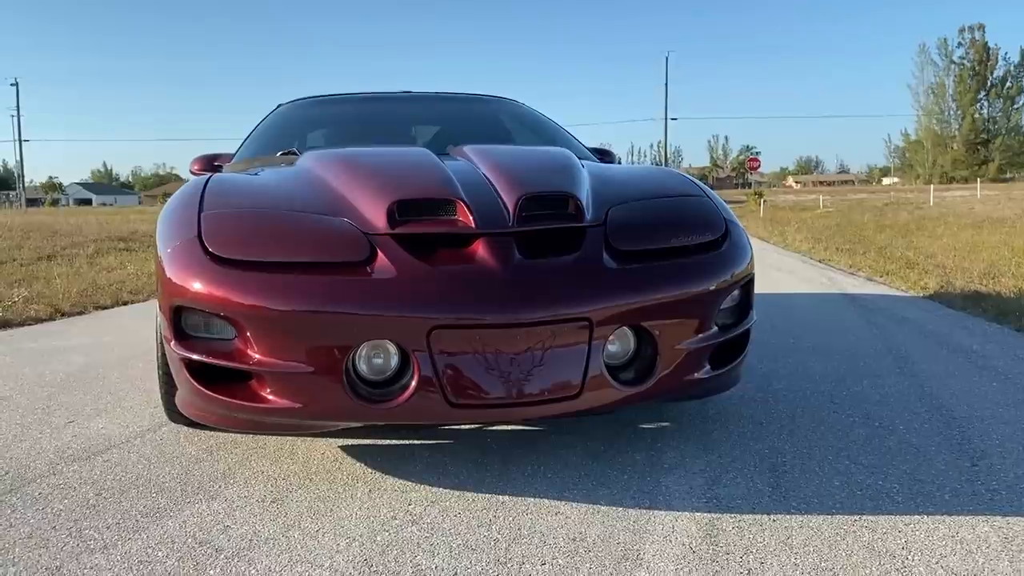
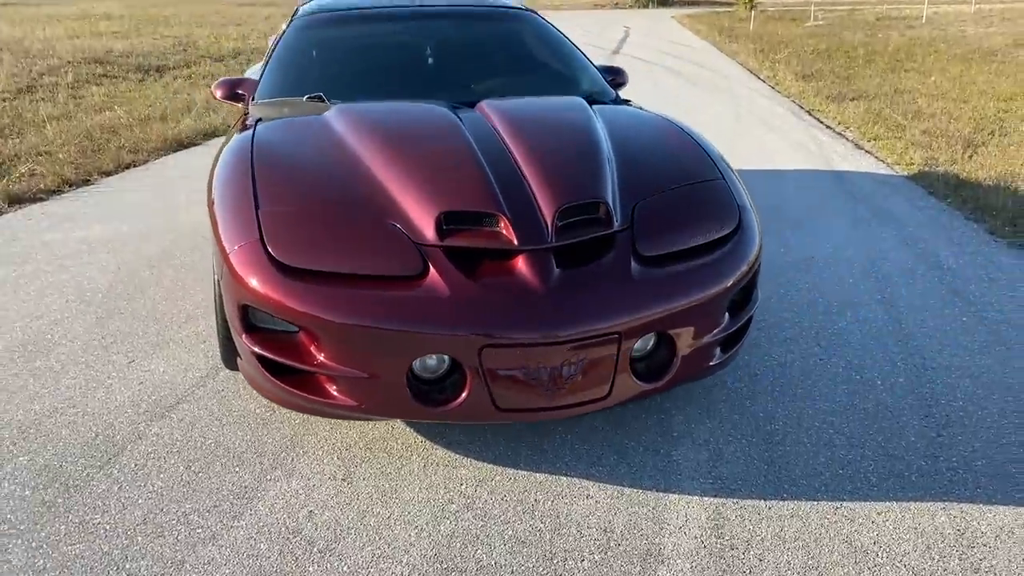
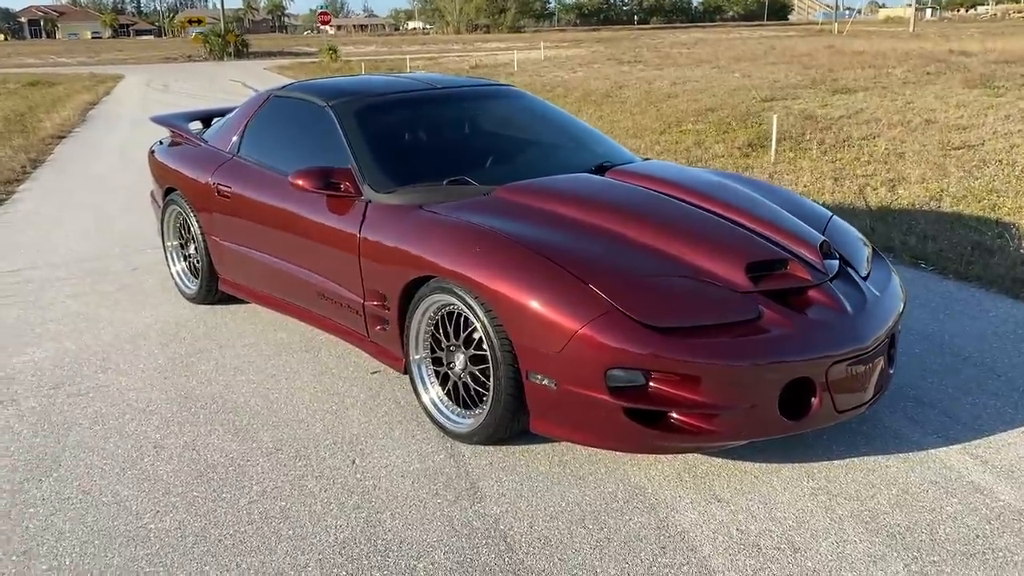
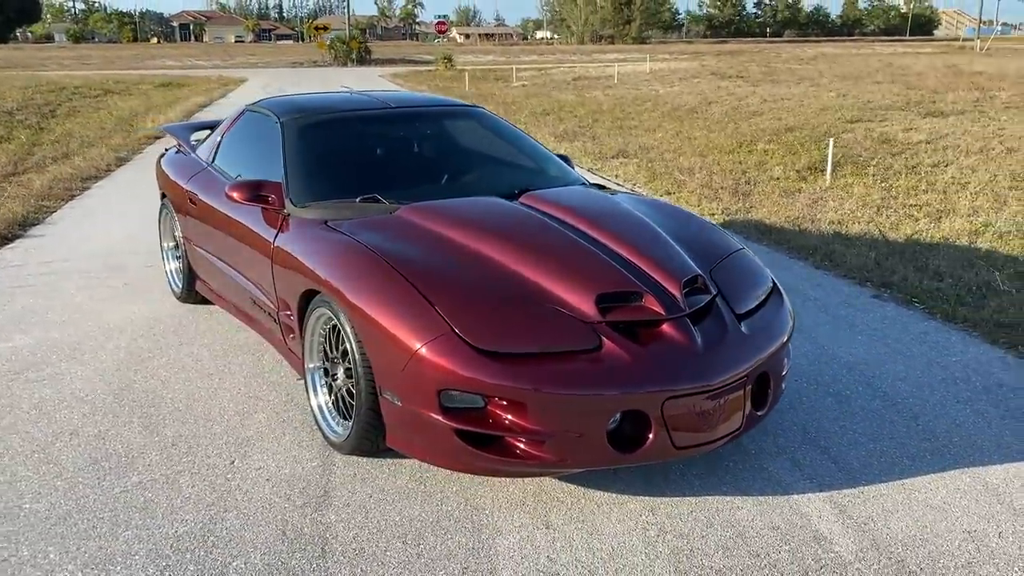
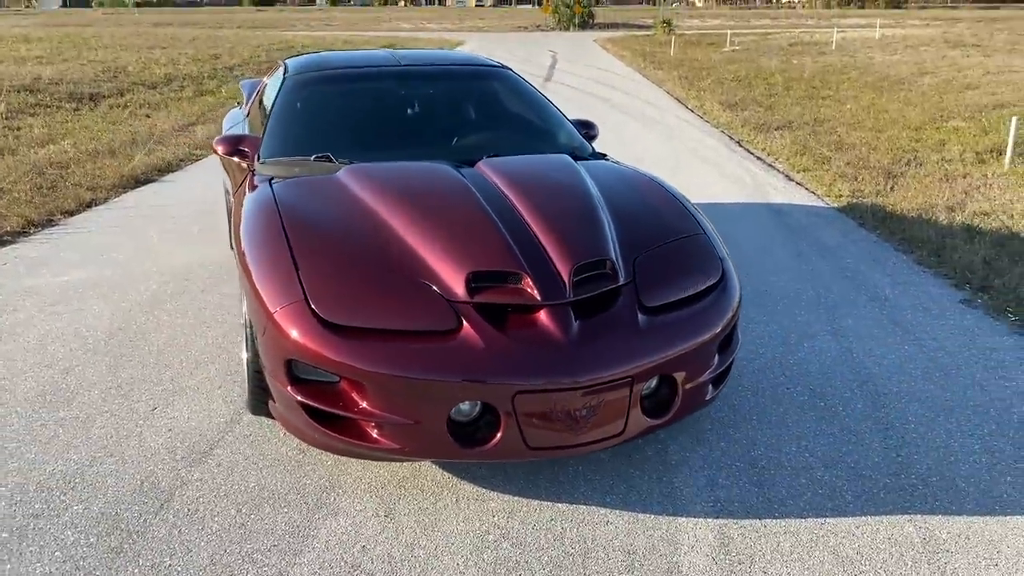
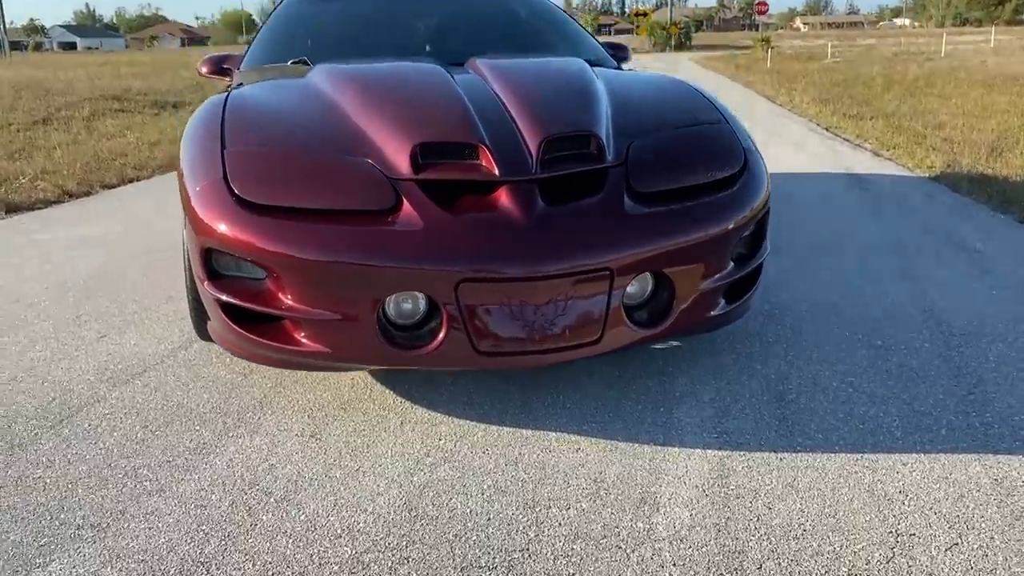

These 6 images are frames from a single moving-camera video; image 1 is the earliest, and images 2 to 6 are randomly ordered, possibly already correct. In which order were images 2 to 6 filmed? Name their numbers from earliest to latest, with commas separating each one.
6, 2, 5, 4, 3
